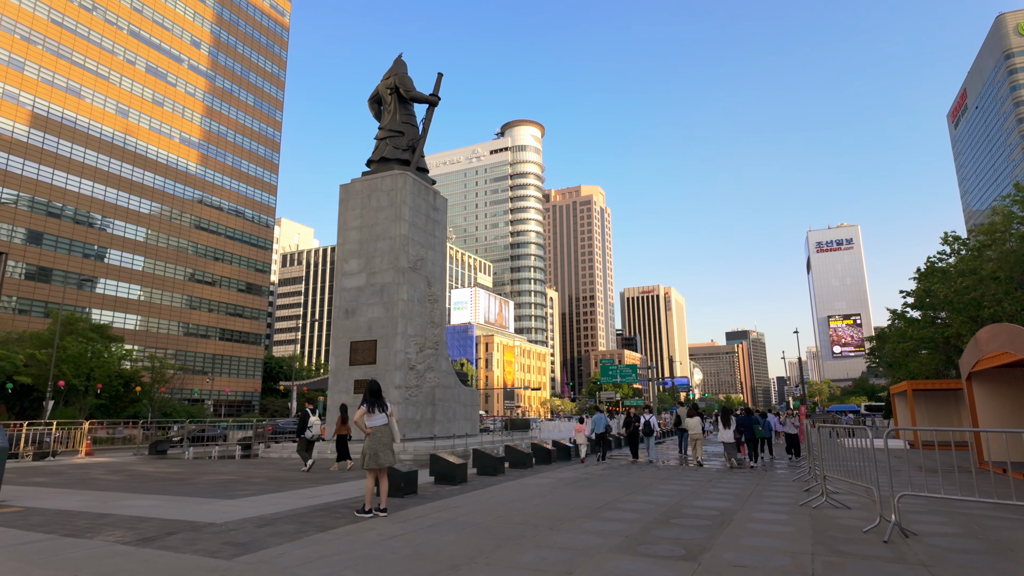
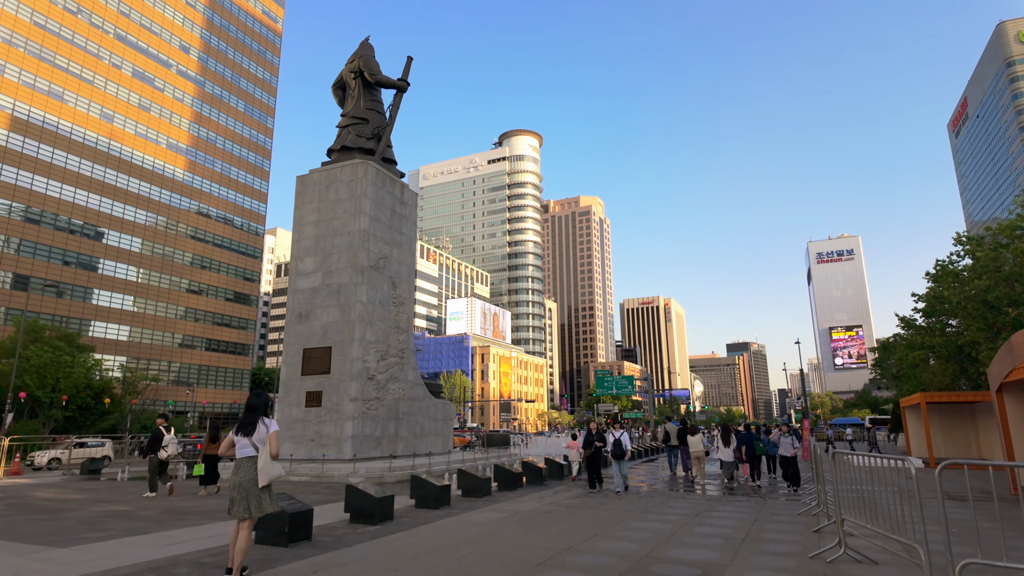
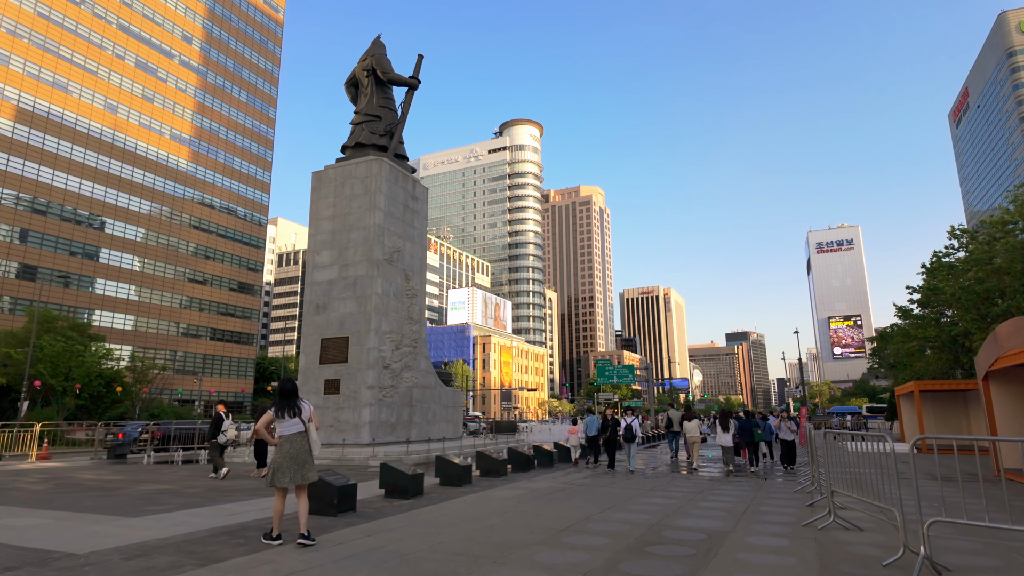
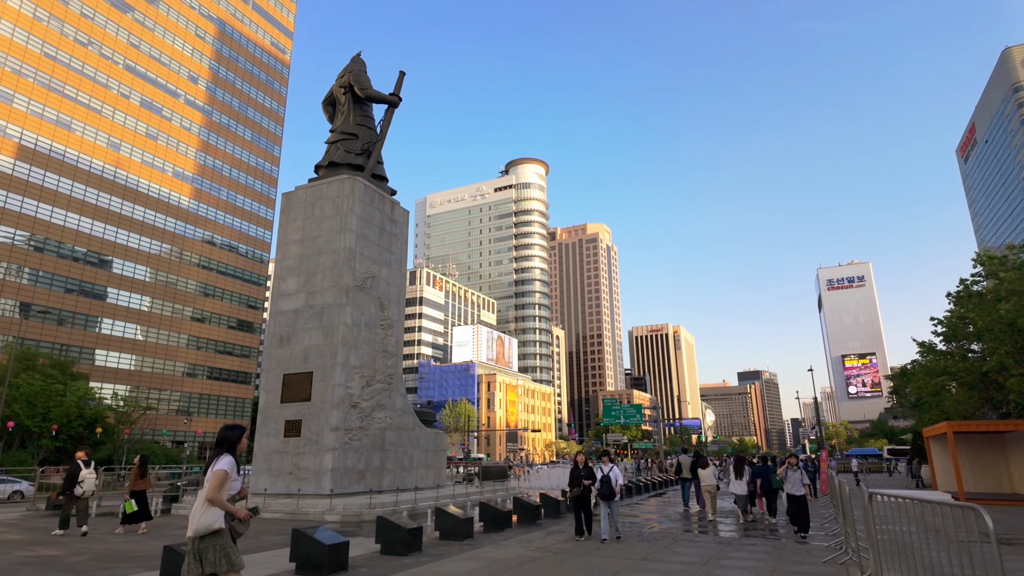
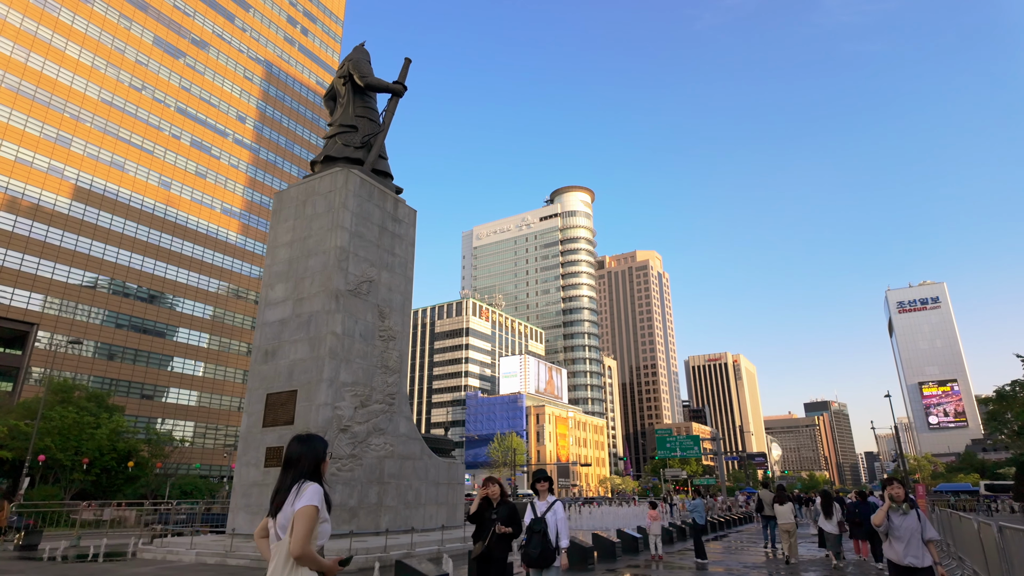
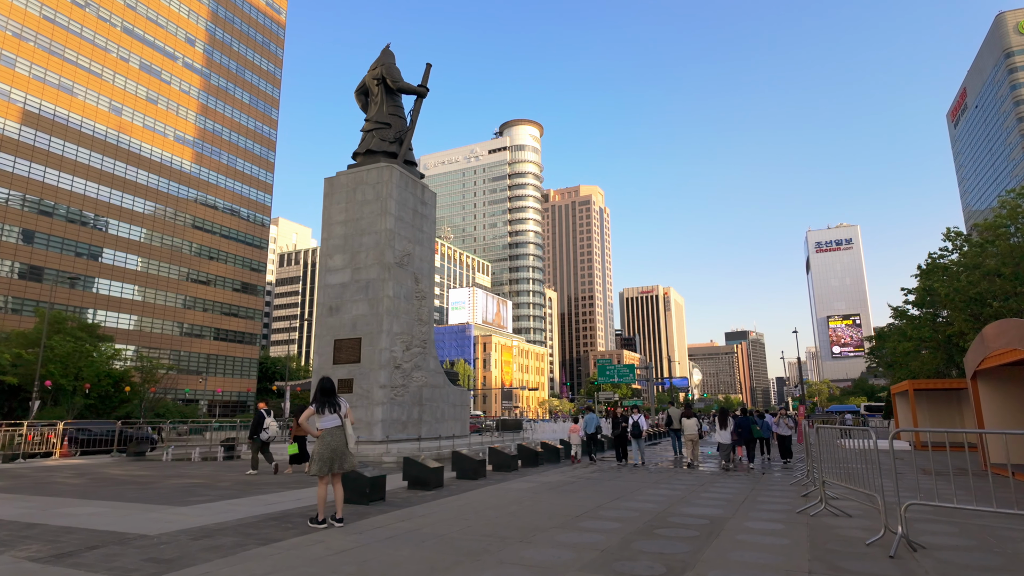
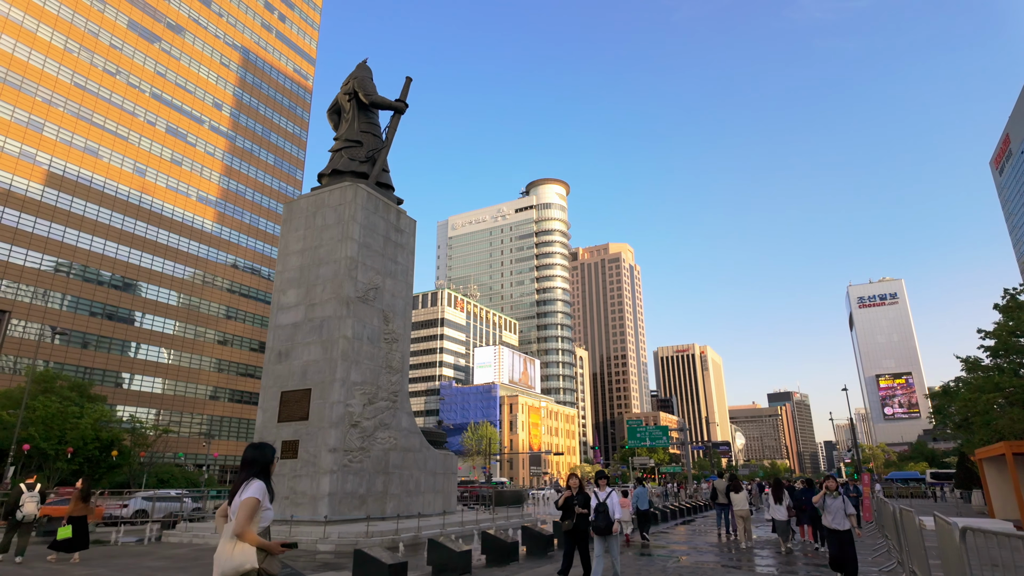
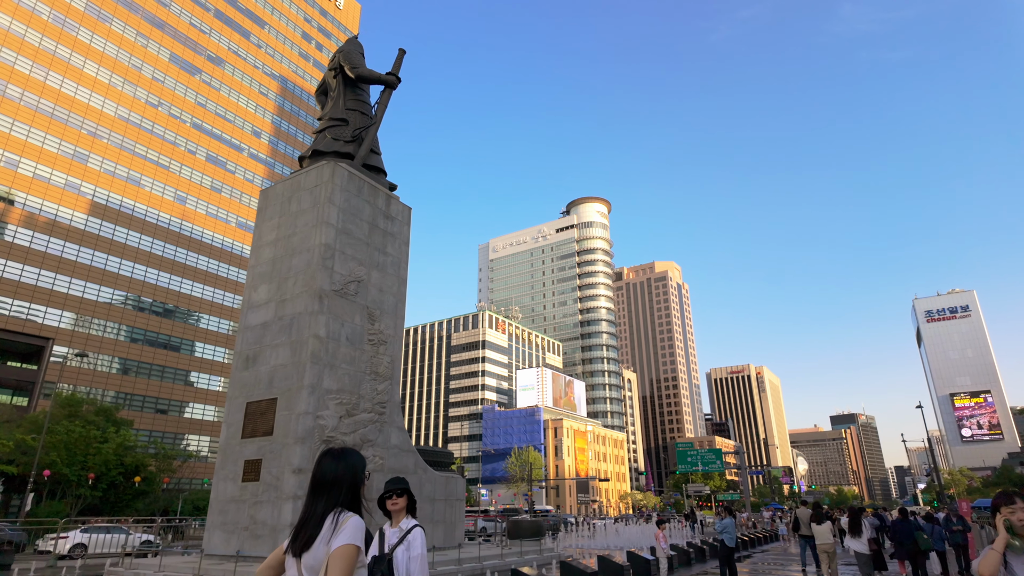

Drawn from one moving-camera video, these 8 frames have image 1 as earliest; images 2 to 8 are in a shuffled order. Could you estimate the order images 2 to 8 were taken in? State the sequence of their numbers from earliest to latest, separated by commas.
6, 3, 2, 4, 7, 5, 8
